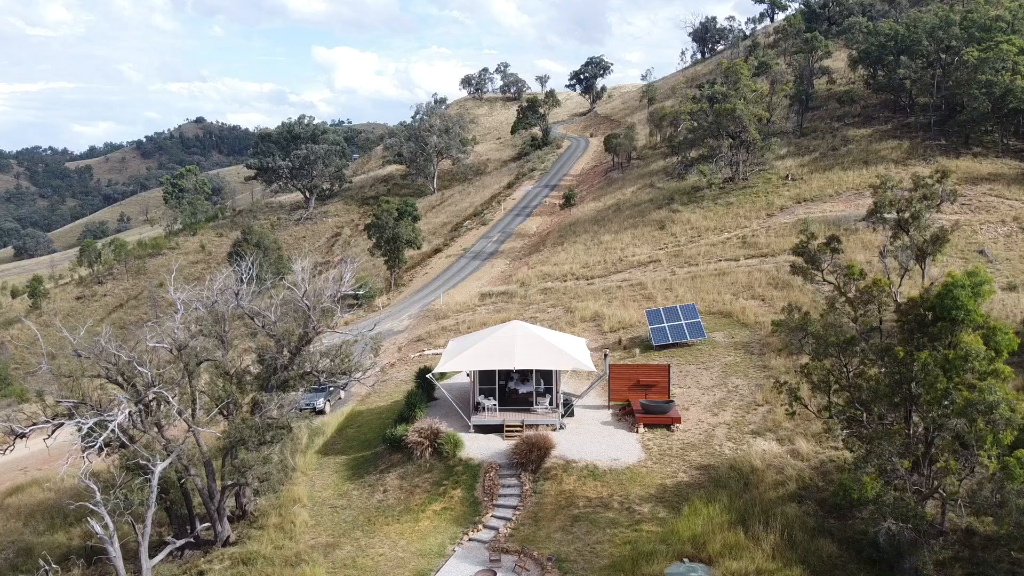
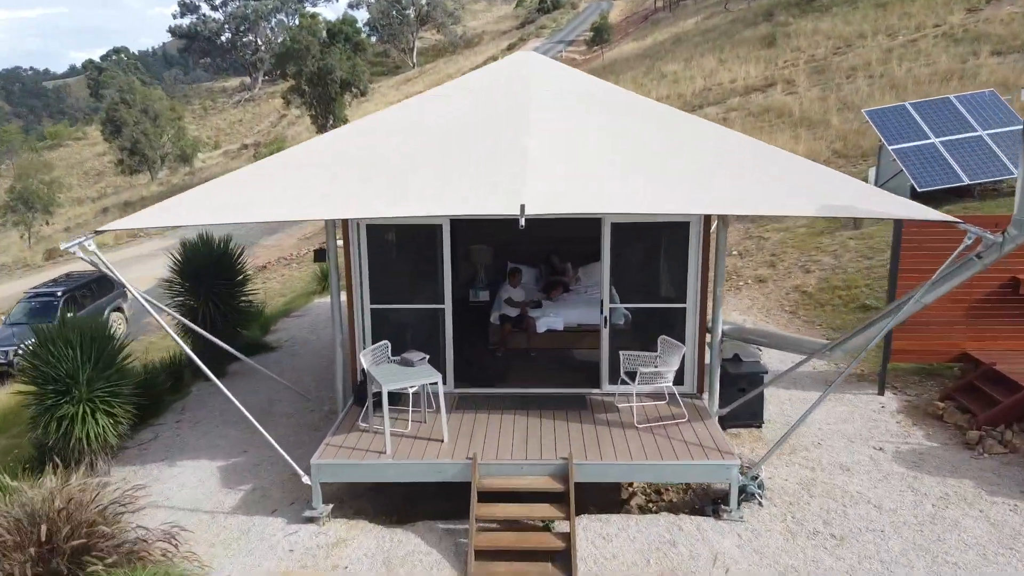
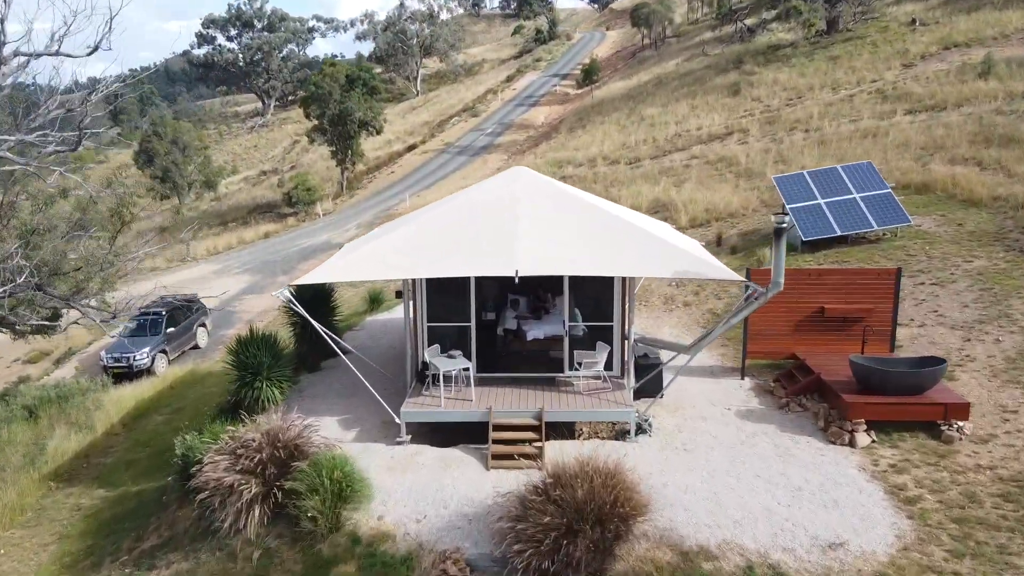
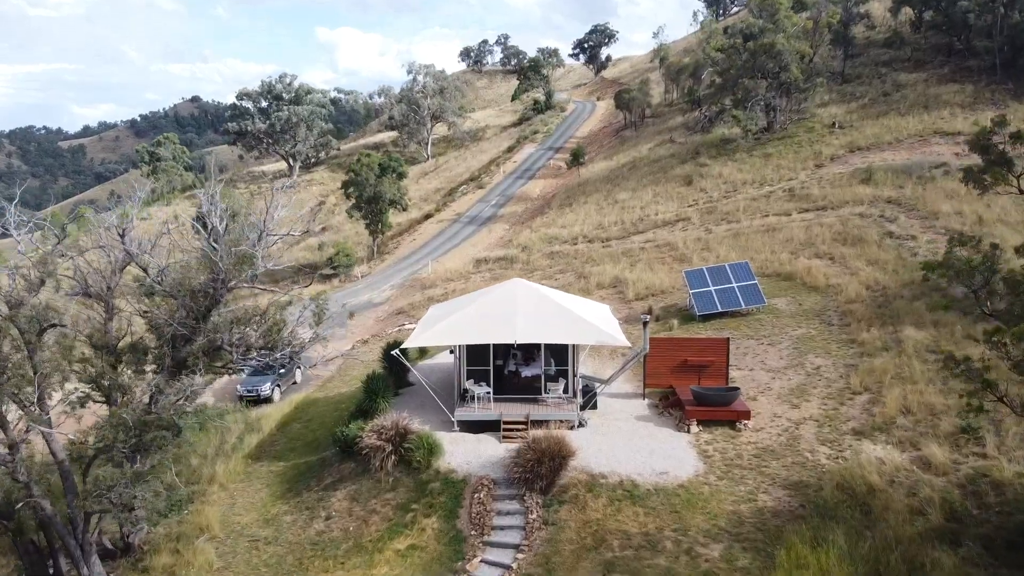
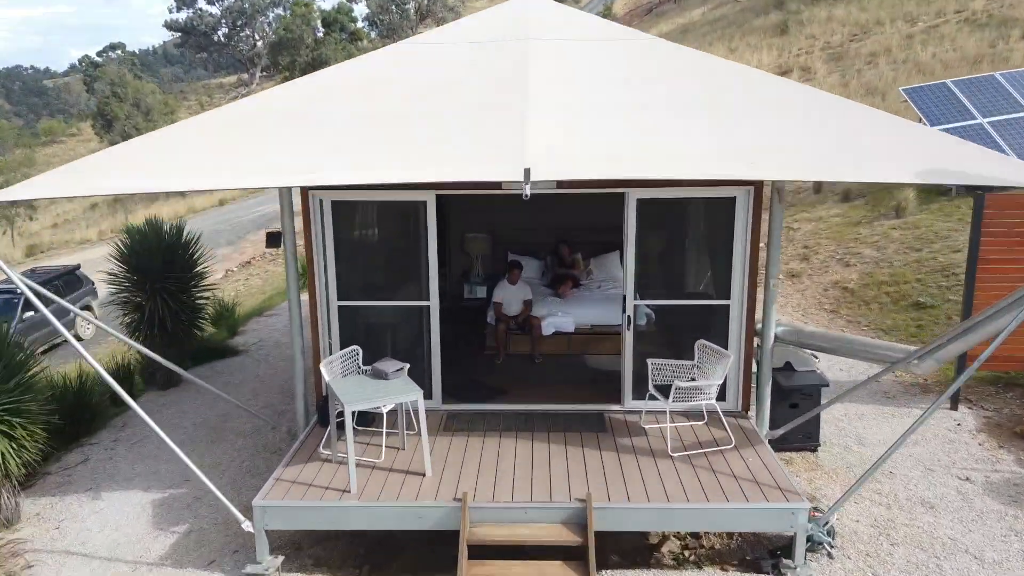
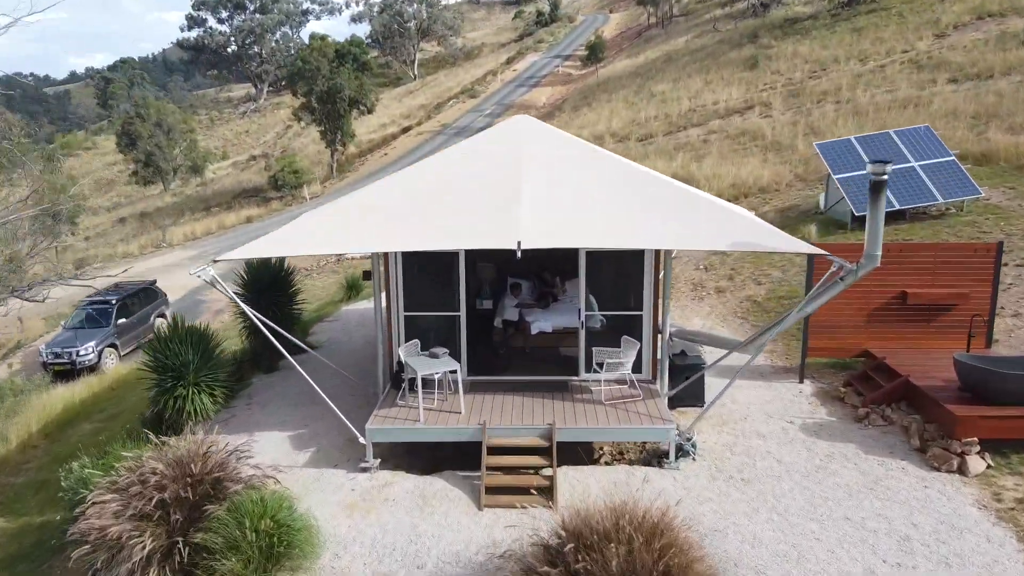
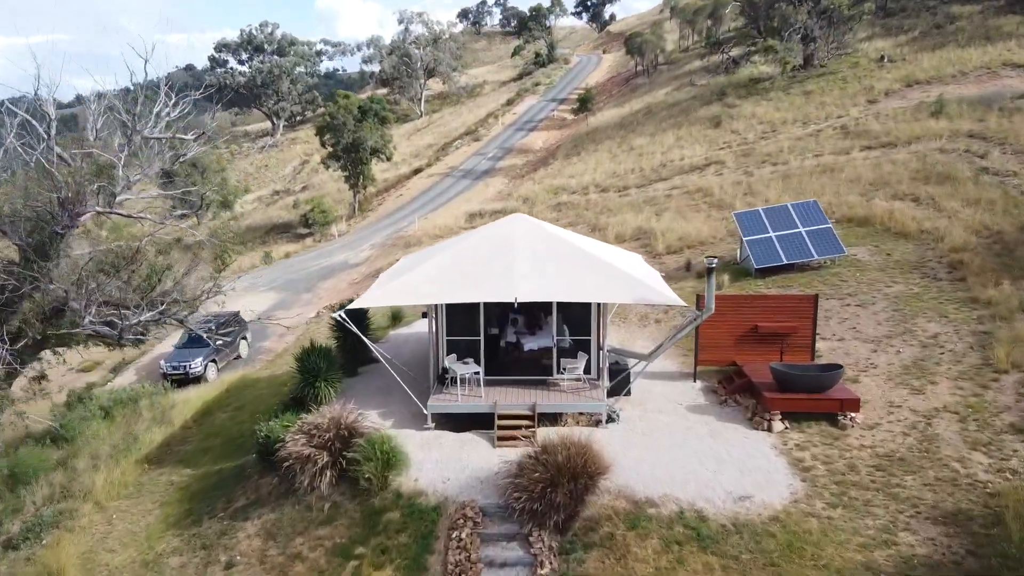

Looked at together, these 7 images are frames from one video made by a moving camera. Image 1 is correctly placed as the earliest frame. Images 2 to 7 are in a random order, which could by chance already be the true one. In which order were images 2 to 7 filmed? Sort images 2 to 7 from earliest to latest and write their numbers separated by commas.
4, 7, 3, 6, 2, 5
